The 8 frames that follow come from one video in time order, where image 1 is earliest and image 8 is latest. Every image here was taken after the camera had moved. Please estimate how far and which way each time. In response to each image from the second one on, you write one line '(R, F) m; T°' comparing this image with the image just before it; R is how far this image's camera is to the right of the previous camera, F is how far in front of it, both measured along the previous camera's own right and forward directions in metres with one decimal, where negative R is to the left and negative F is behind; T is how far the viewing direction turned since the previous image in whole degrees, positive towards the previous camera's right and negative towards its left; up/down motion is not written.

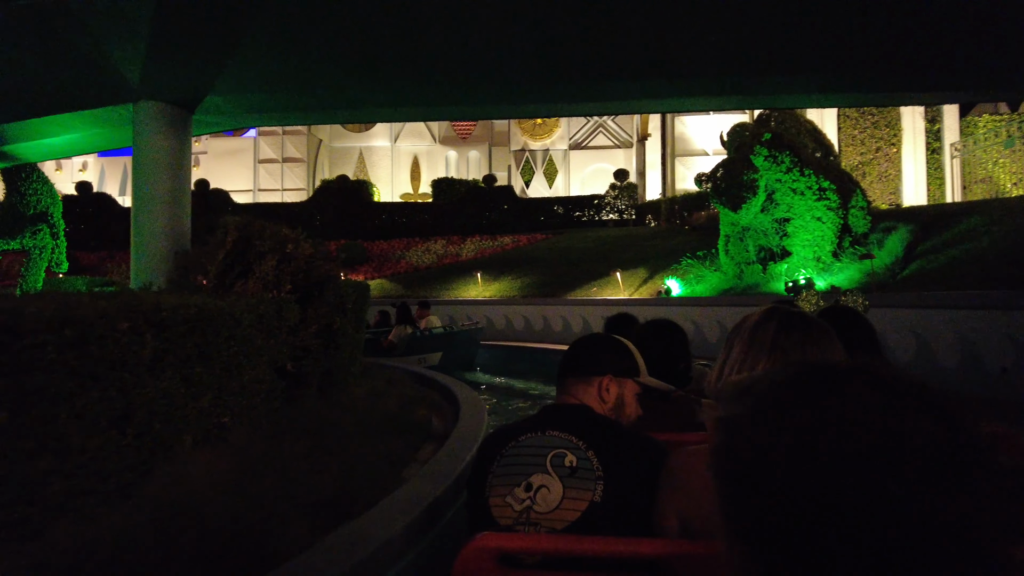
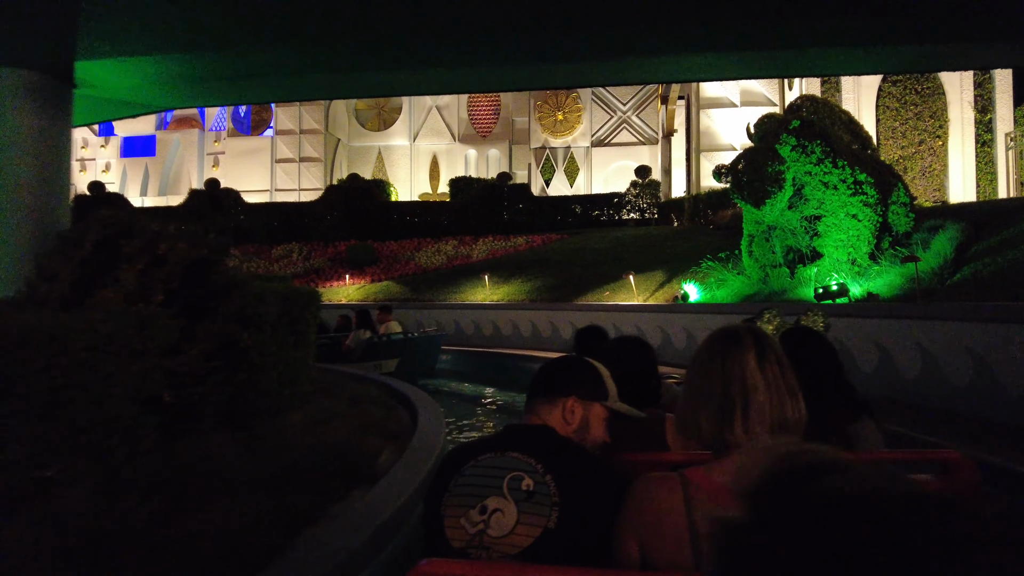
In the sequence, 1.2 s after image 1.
(+0.5, +1.1) m; -3°
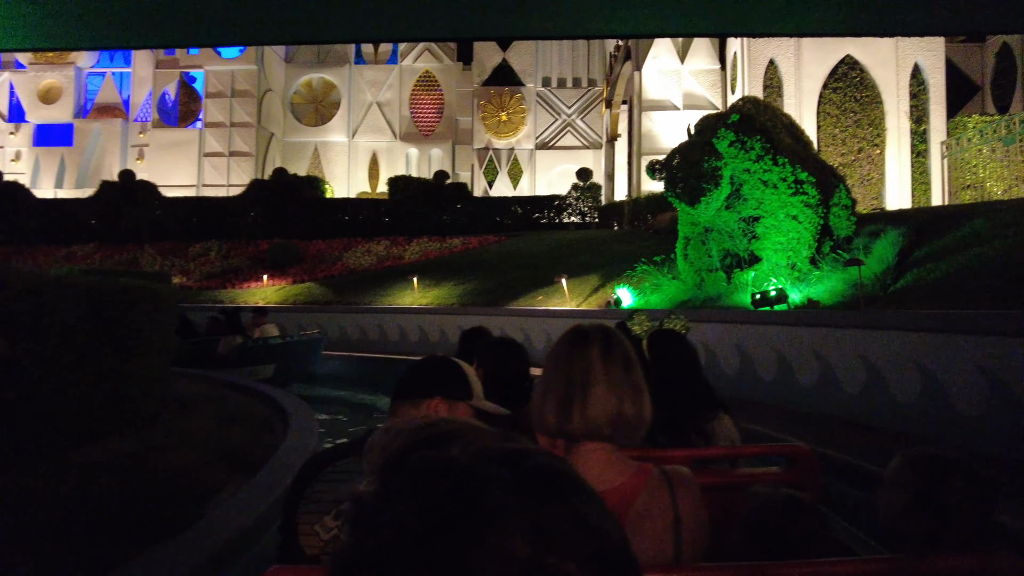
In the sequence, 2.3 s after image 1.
(+0.5, +1.0) m; +4°
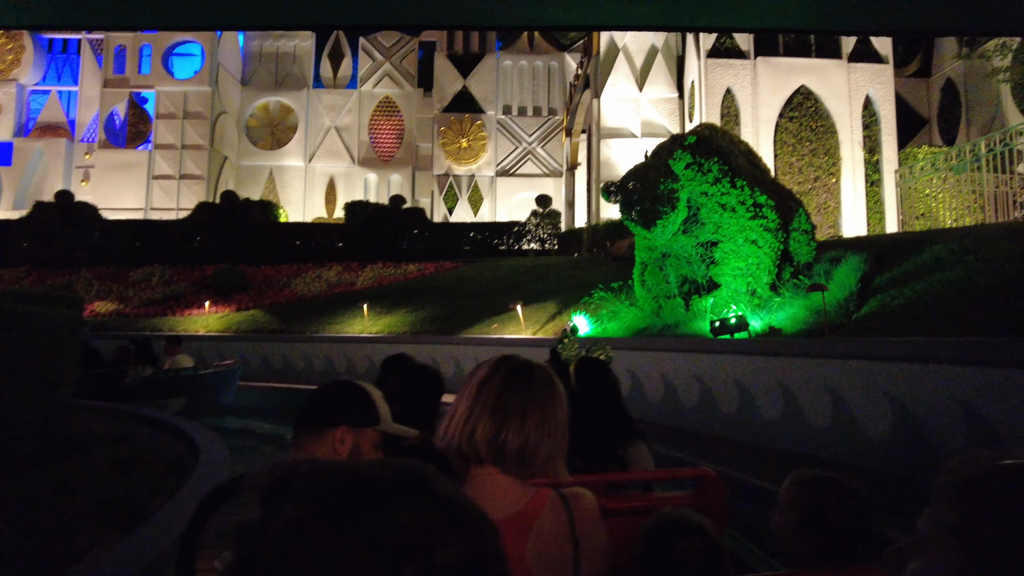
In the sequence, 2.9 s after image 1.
(+0.2, +0.5) m; +3°
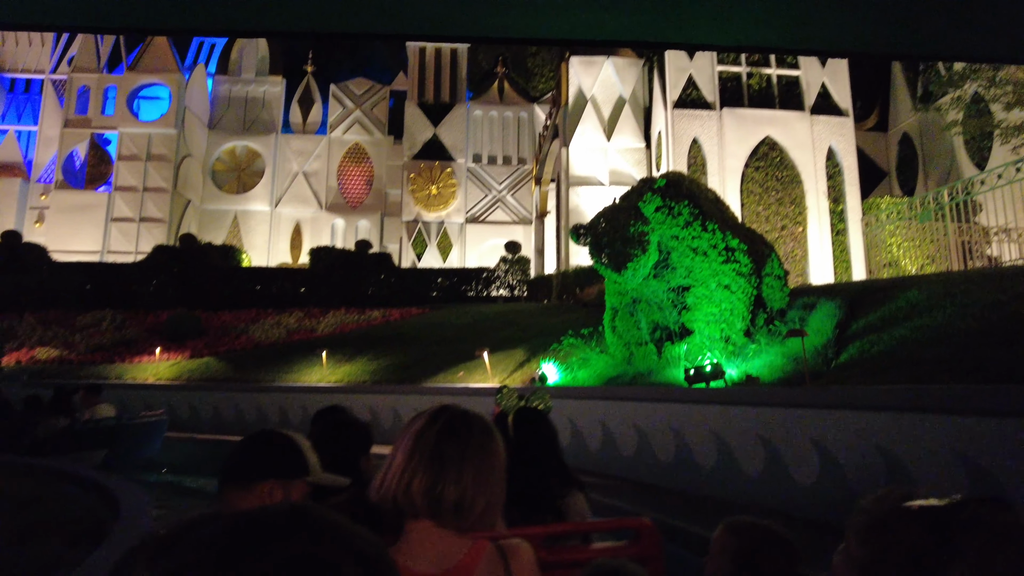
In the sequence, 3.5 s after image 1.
(+0.1, +0.4) m; +3°
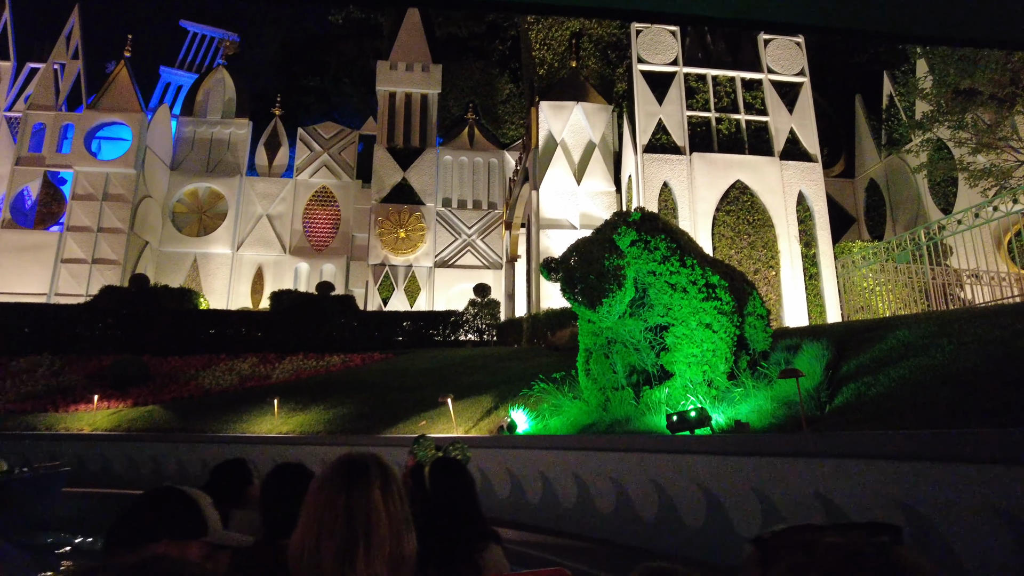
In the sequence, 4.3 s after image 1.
(+0.1, +0.7) m; +3°
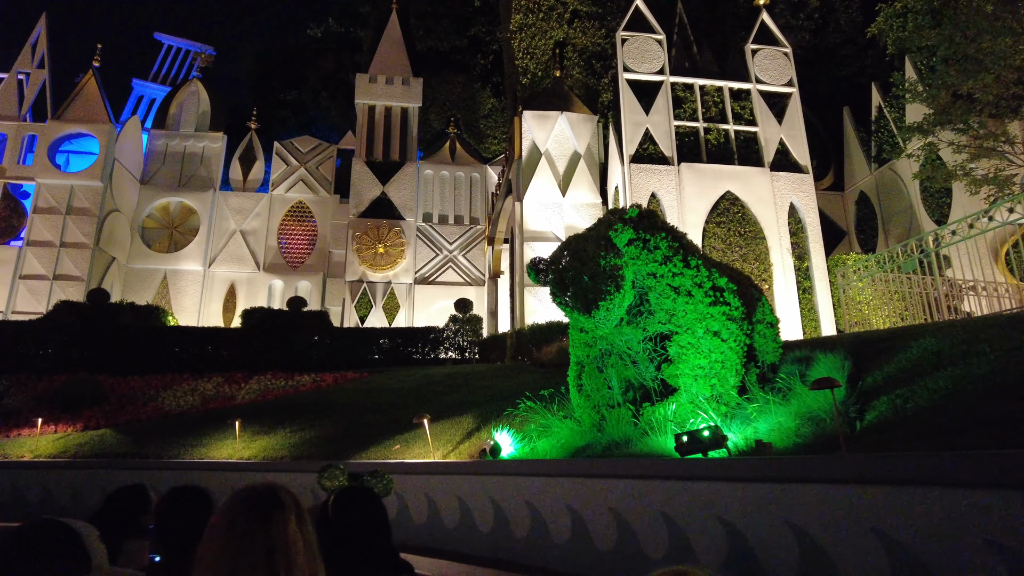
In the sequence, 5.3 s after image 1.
(0.0, +0.9) m; +2°
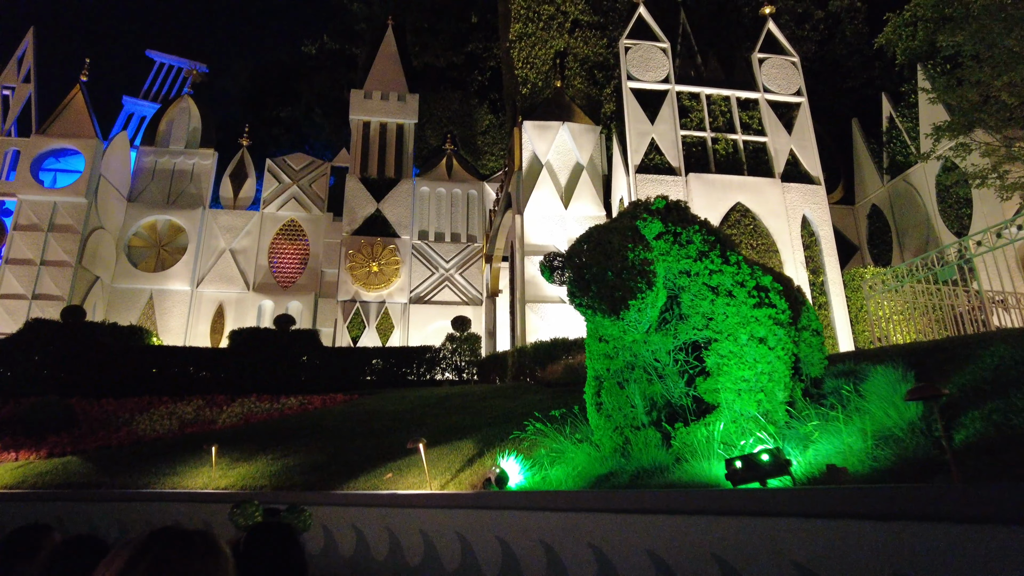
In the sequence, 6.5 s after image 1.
(-0.1, +1.0) m; 0°
